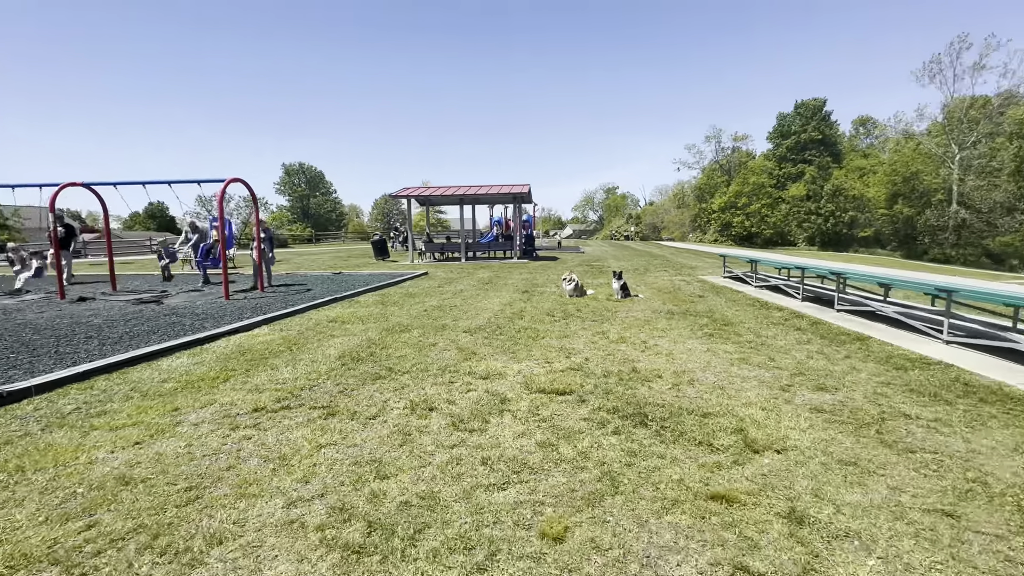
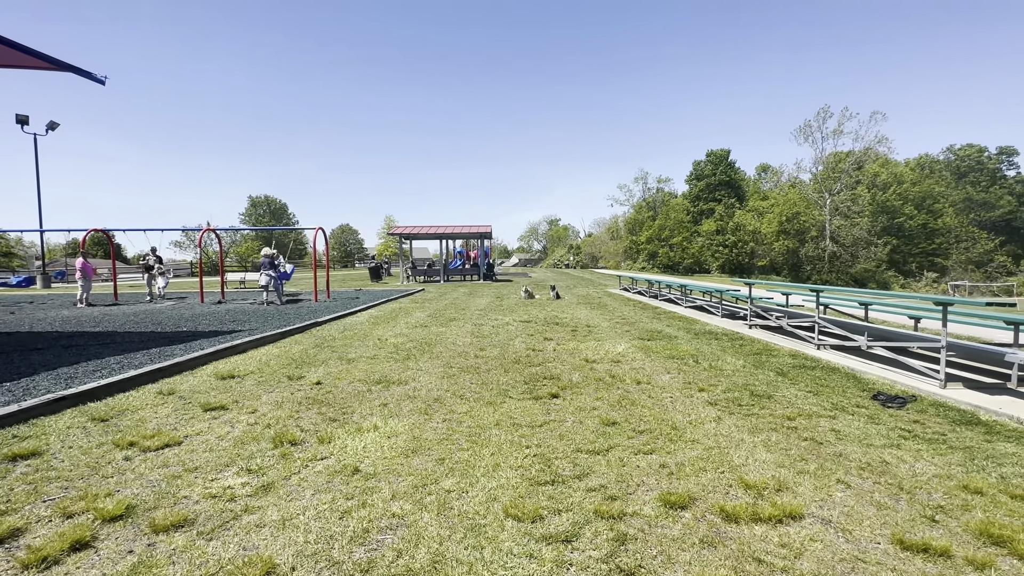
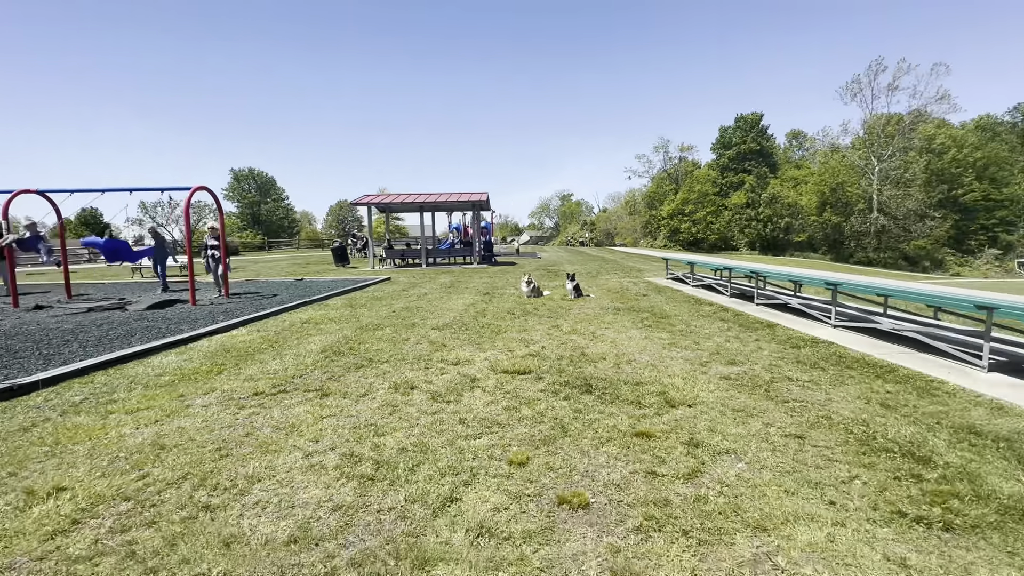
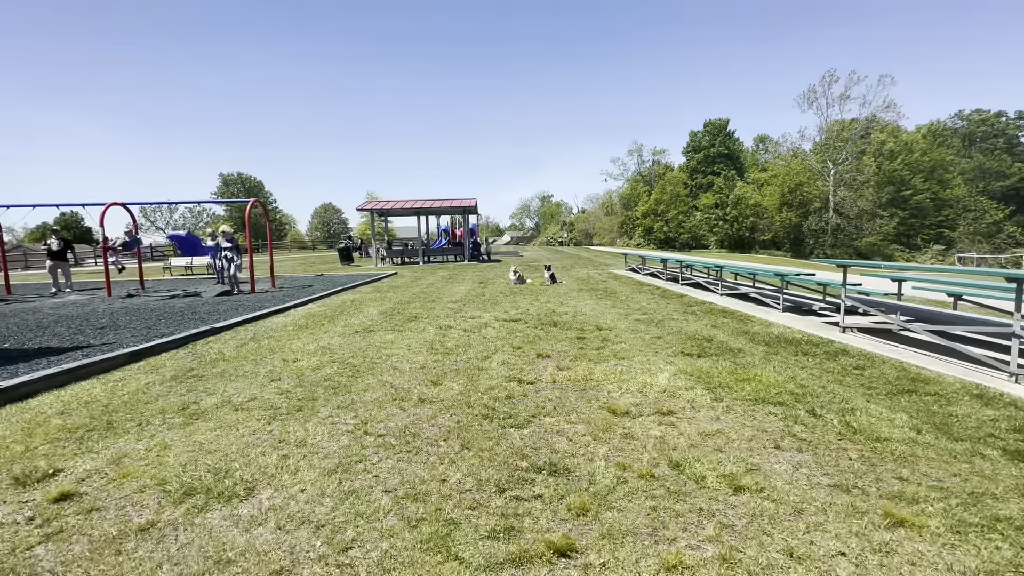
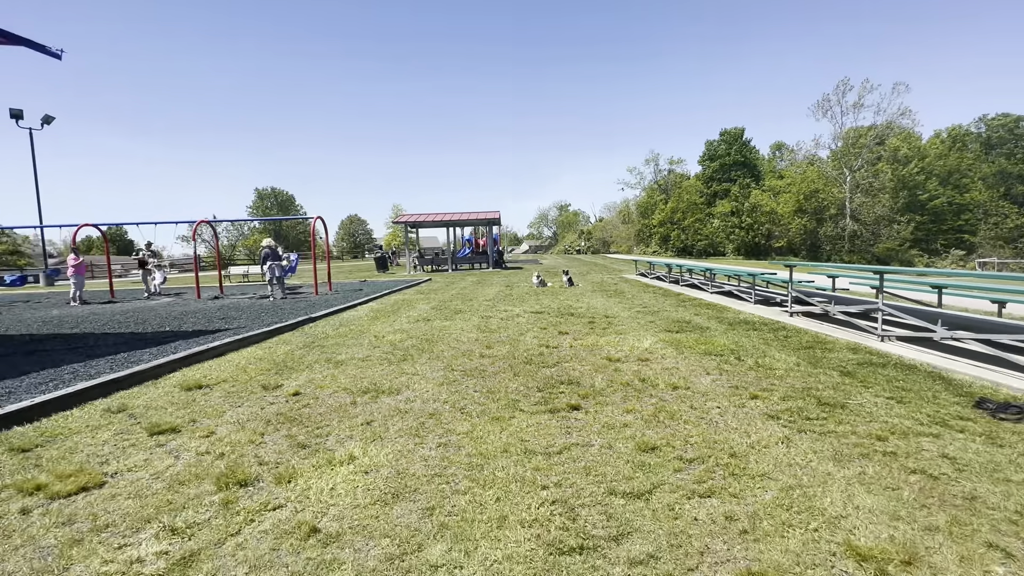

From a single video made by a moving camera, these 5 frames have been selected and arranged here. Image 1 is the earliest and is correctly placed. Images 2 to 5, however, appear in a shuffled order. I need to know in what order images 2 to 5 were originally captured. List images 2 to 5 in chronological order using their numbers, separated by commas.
3, 4, 5, 2
